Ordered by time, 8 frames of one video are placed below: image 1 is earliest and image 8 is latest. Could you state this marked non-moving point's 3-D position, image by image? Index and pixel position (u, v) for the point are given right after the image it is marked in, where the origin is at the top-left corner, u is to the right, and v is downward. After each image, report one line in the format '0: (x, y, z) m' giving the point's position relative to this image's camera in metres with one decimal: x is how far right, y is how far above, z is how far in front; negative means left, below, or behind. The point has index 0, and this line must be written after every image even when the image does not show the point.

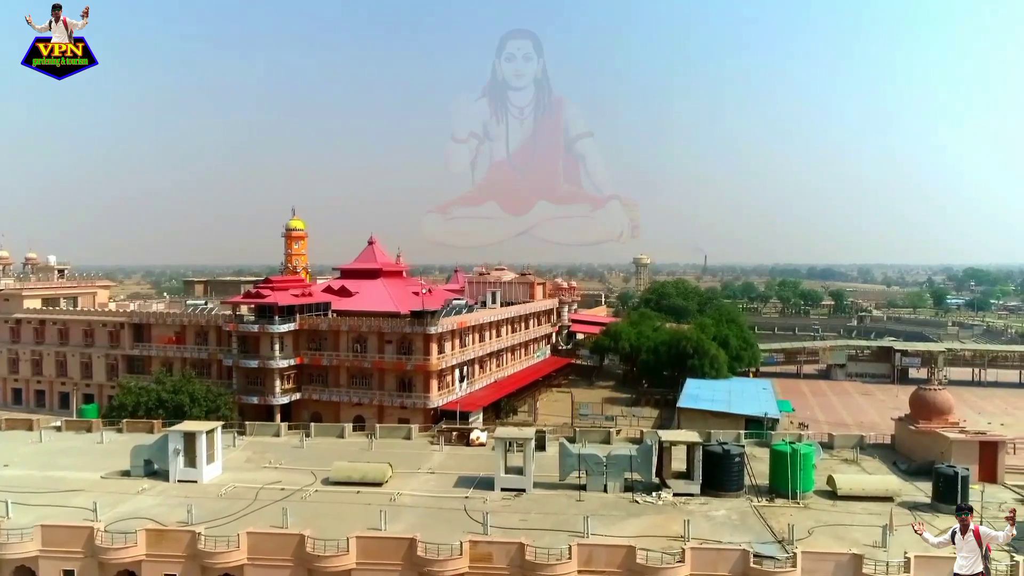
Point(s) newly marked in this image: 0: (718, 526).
0: (+4.4, -5.1, +15.2) m
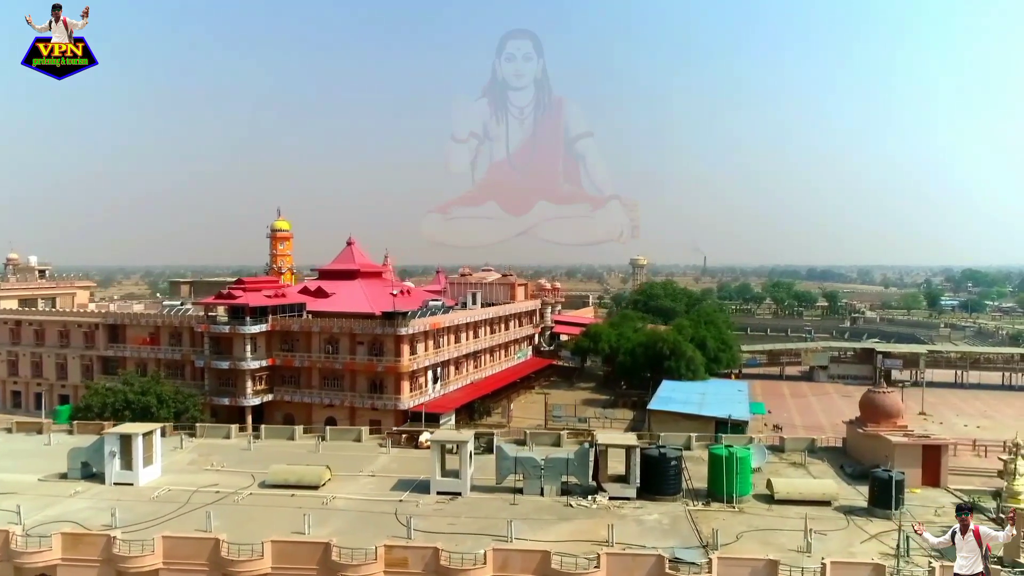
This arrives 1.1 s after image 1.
0: (+2.8, -5.1, +15.0) m
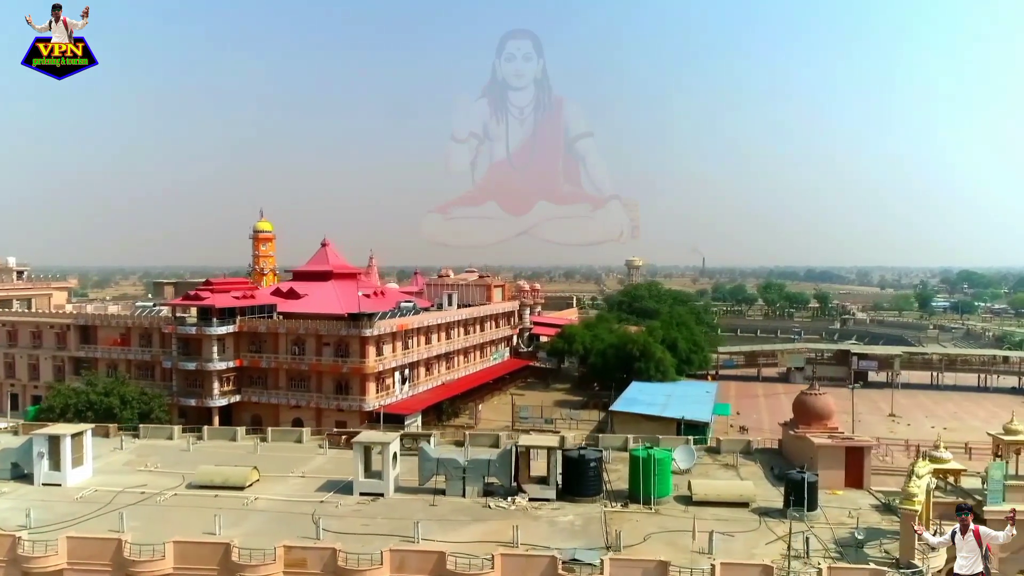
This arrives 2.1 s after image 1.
0: (+0.9, -5.2, +15.2) m
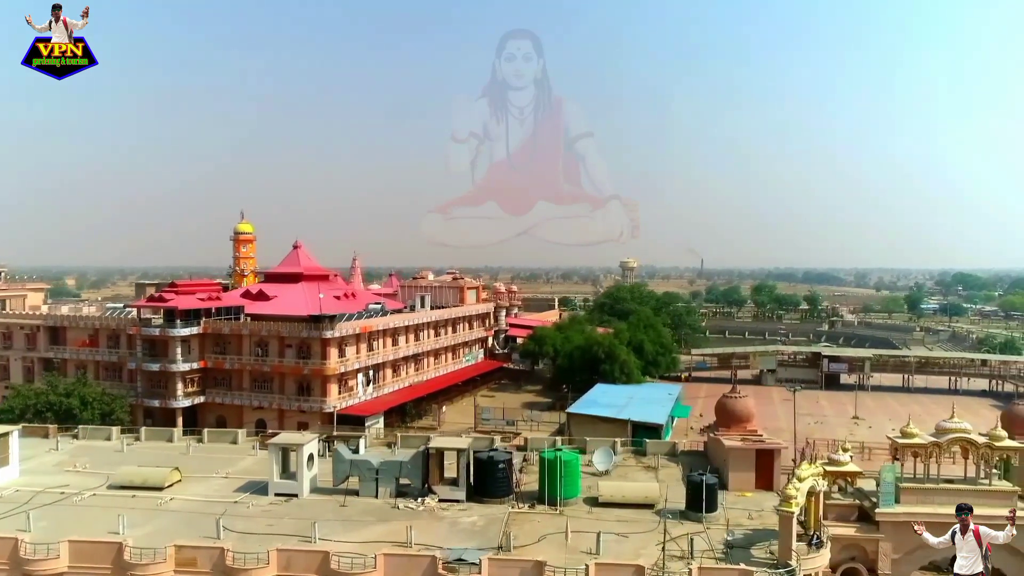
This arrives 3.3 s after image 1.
0: (-1.2, -5.3, +15.5) m
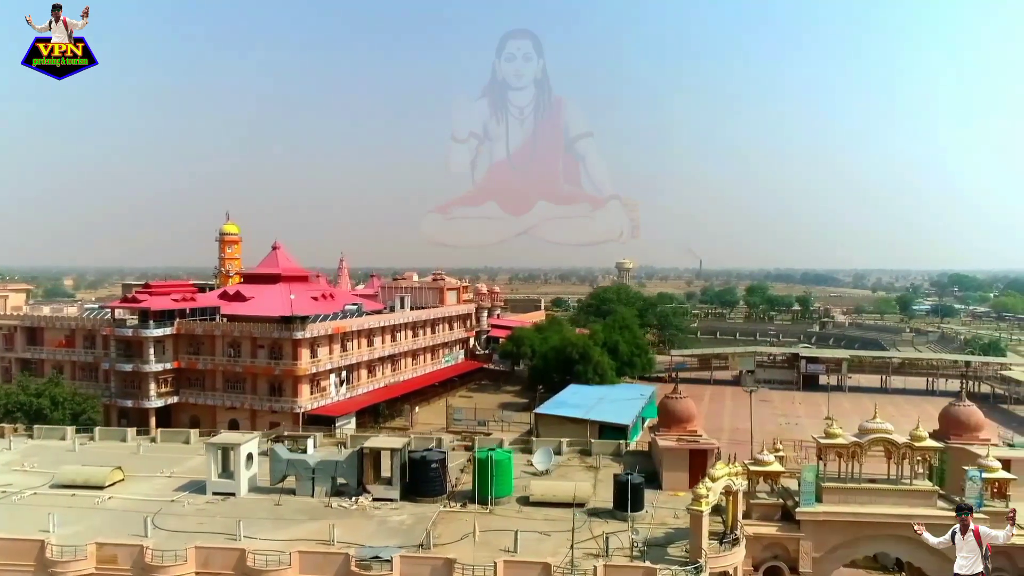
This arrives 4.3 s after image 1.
0: (-2.9, -5.4, +15.7) m
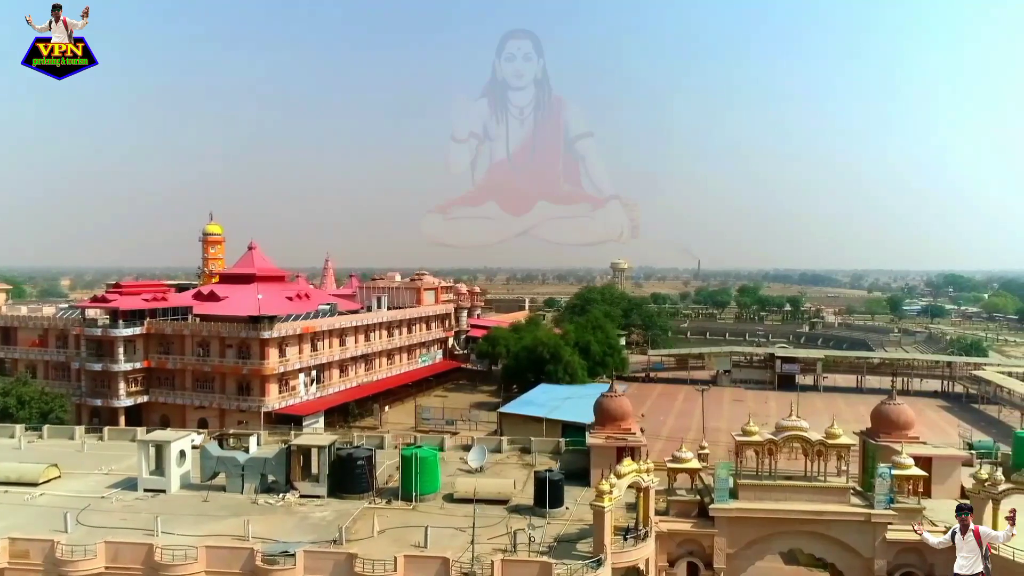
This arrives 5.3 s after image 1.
0: (-4.8, -5.4, +16.0) m
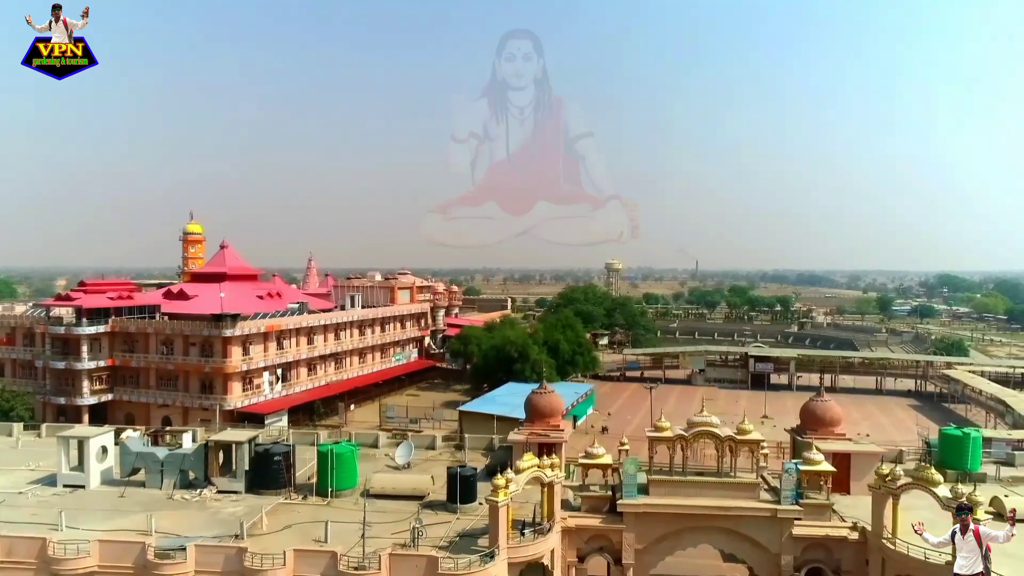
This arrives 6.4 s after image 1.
0: (-6.9, -5.3, +16.0) m
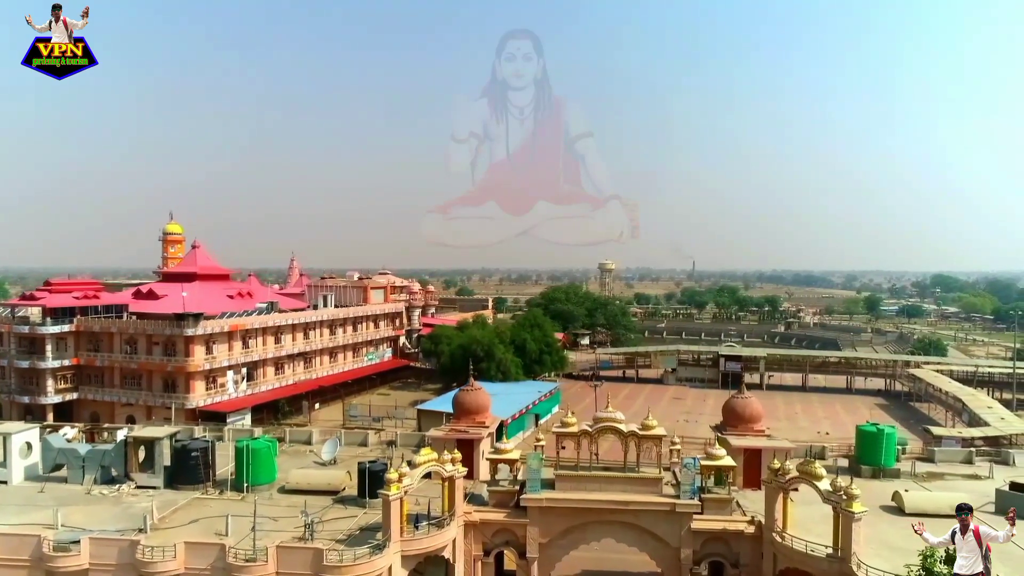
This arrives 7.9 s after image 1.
0: (-9.1, -5.2, +16.3) m
